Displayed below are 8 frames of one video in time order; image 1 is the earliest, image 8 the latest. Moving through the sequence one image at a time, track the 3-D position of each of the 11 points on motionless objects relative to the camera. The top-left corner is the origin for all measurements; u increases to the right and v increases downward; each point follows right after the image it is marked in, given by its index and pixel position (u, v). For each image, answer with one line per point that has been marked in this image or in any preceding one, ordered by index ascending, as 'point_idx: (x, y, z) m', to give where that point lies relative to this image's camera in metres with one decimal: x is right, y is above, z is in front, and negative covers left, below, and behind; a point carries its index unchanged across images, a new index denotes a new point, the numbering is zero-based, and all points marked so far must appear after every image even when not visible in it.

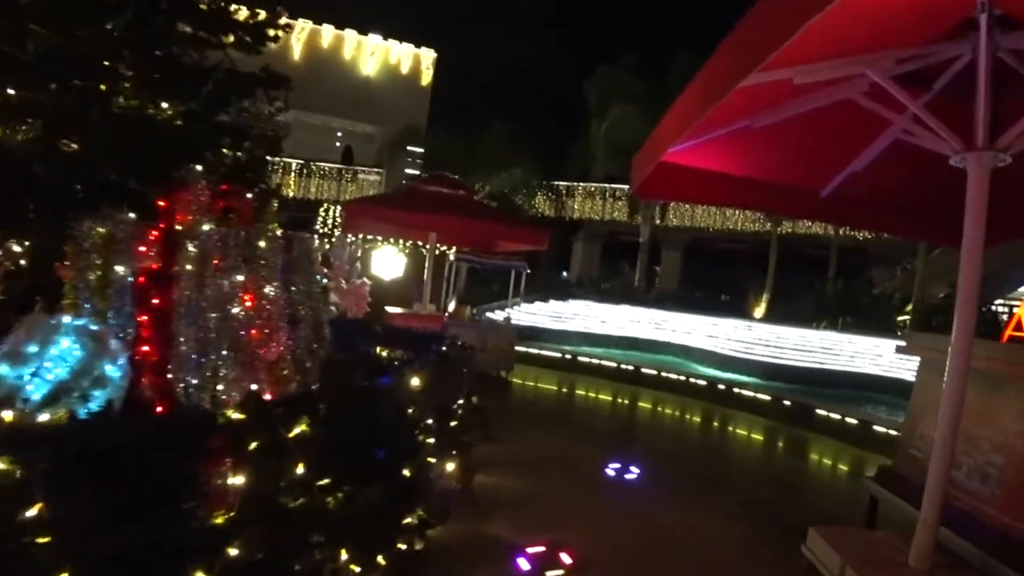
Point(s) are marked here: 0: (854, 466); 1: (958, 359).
0: (+4.1, -2.1, +8.5) m
1: (+2.7, -0.4, +4.4) m
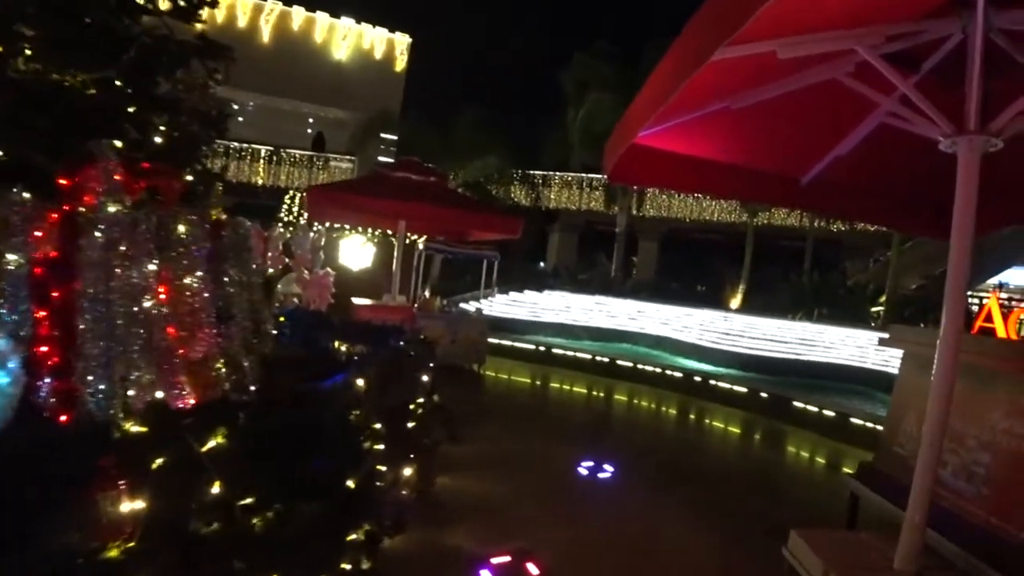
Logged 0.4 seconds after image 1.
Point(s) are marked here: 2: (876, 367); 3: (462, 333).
0: (+3.8, -2.0, +8.3) m
1: (+2.5, -0.4, +4.2) m
2: (+6.6, -1.4, +12.8) m
3: (-1.0, -0.8, +12.7) m
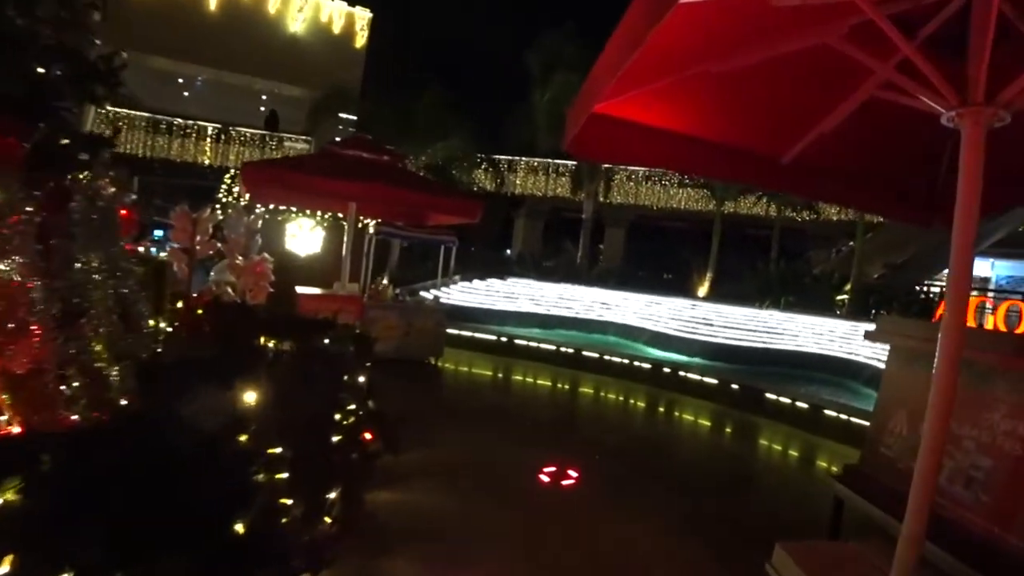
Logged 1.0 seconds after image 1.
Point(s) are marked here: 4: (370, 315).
0: (+3.3, -1.9, +7.9) m
1: (+2.3, -0.3, +3.7) m
2: (+5.9, -1.2, +12.4) m
3: (-1.6, -0.6, +12.0) m
4: (-2.4, -0.4, +11.7) m
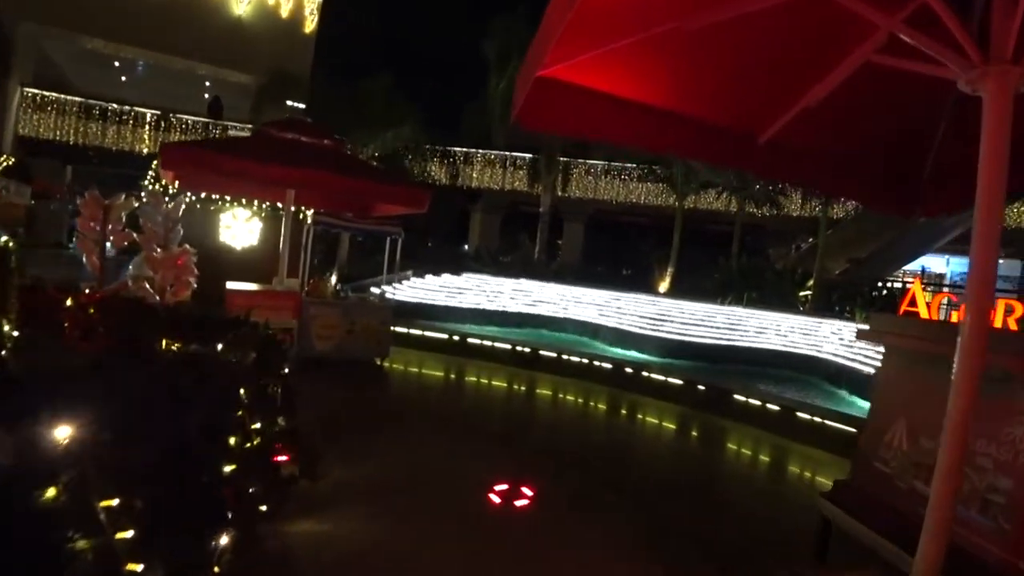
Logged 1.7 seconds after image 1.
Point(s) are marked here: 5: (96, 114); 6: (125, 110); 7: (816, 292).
0: (+2.8, -1.8, +7.4) m
1: (+2.0, -0.3, +3.1) m
2: (+5.1, -1.1, +12.1) m
3: (-2.4, -0.5, +11.2) m
4: (-3.1, -0.4, +10.9) m
5: (-11.4, +4.7, +19.4) m
6: (-10.7, +4.9, +19.7) m
7: (+6.7, -0.1, +15.5) m
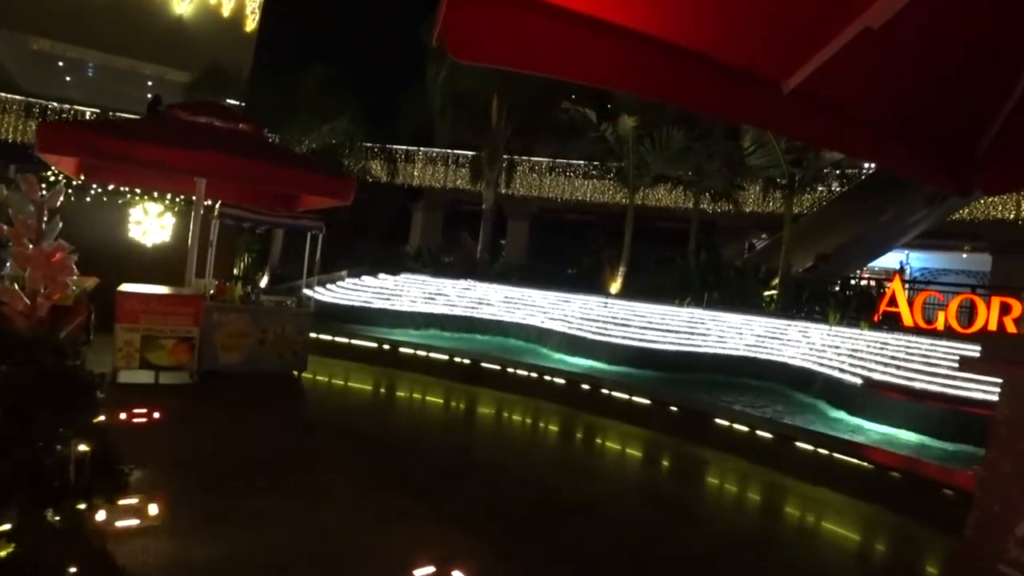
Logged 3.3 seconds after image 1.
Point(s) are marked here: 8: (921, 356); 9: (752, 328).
0: (+2.2, -1.8, +6.2) m
1: (+1.8, -0.3, +1.9) m
2: (+4.2, -1.1, +11.1) m
3: (-3.2, -0.6, +9.6) m
4: (-3.9, -0.4, +9.2) m
5: (-12.9, +4.7, +17.1) m
6: (-12.2, +4.8, +17.5) m
7: (+5.5, -0.1, +14.6) m
8: (+5.7, -0.9, +10.0) m
9: (+4.1, -0.7, +12.2) m
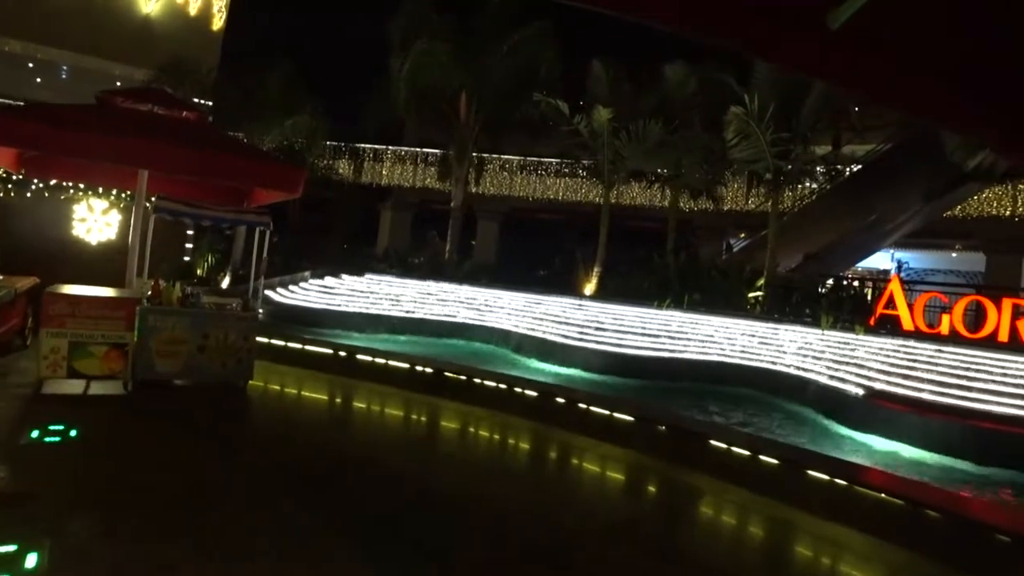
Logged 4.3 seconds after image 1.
0: (+1.9, -1.8, +5.4) m
1: (+1.7, -0.3, +1.1) m
2: (+3.8, -1.2, +10.4) m
3: (-3.6, -0.6, +8.6) m
4: (-4.3, -0.4, +8.2) m
5: (-13.5, +4.6, +15.8) m
6: (-12.9, +4.8, +16.1) m
7: (+4.9, -0.1, +14.0) m
8: (+5.3, -0.9, +9.3) m
9: (+3.6, -0.7, +11.5) m
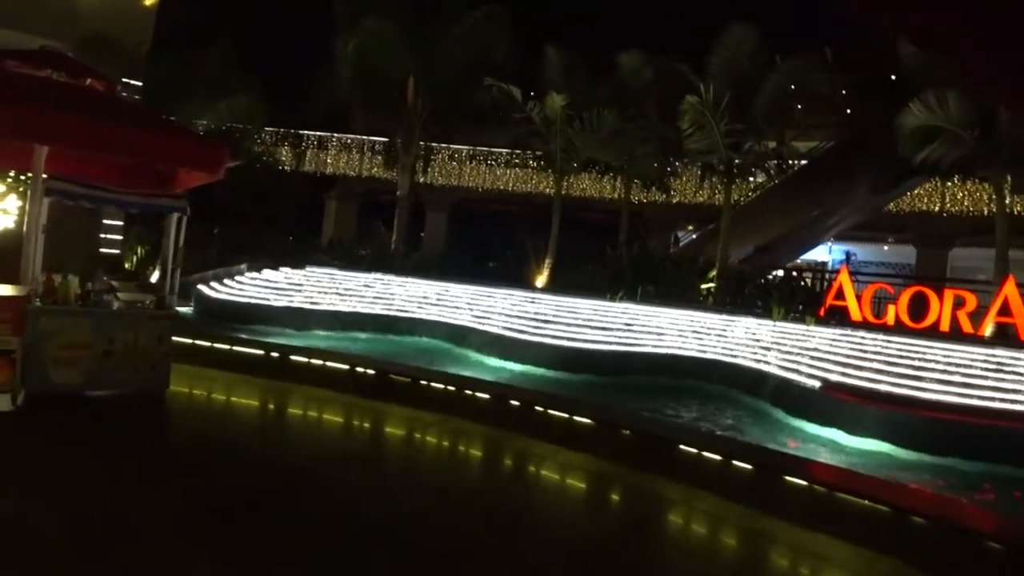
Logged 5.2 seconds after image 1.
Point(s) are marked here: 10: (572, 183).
0: (+1.6, -1.8, +5.0) m
1: (+1.6, -0.3, +0.6) m
2: (+3.1, -1.0, +10.1) m
3: (-4.2, -0.5, +7.8) m
4: (-4.8, -0.4, +7.4) m
5: (-14.6, +4.7, +14.1) m
6: (-14.0, +4.9, +14.6) m
7: (+3.9, +0.1, +13.7) m
8: (+4.7, -0.8, +9.1) m
9: (+2.8, -0.6, +11.2) m
10: (+1.7, +2.9, +19.4) m
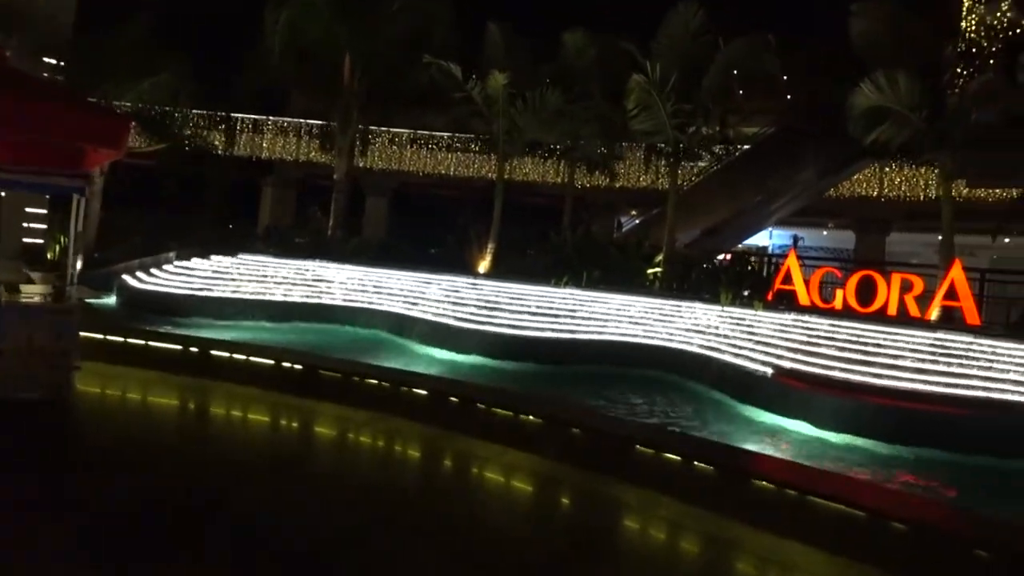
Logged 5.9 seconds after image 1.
0: (+1.2, -1.7, +4.7) m
1: (+1.6, -0.3, +0.3) m
2: (+2.3, -0.8, +9.8) m
3: (-4.8, -0.4, +6.9) m
4: (-5.4, -0.3, +6.5) m
5: (-15.7, +4.8, +12.4) m
6: (-15.1, +5.0, +12.9) m
7: (+2.9, +0.4, +13.5) m
8: (+4.0, -0.6, +9.0) m
9: (+1.9, -0.3, +10.9) m
10: (+0.2, +3.2, +18.9) m
